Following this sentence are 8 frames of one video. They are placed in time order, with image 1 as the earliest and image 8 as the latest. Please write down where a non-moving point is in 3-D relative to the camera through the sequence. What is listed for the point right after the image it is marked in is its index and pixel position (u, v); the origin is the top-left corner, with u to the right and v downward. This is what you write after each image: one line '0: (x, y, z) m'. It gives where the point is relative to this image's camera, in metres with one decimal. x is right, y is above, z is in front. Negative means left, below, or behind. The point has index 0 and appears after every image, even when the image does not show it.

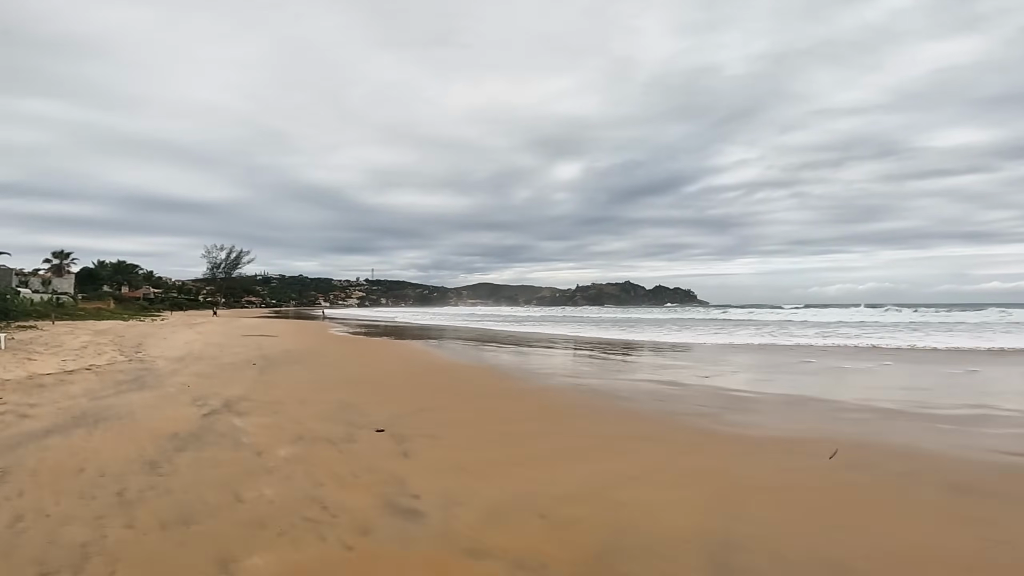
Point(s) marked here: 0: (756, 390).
0: (+6.3, -2.5, +13.9) m
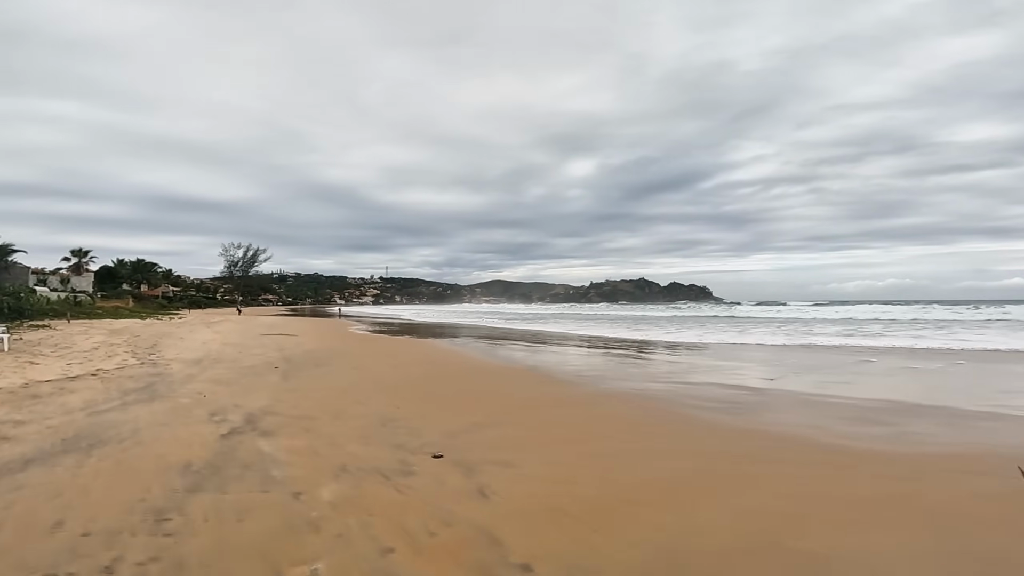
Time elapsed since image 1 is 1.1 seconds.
0: (+7.3, -2.4, +12.6) m
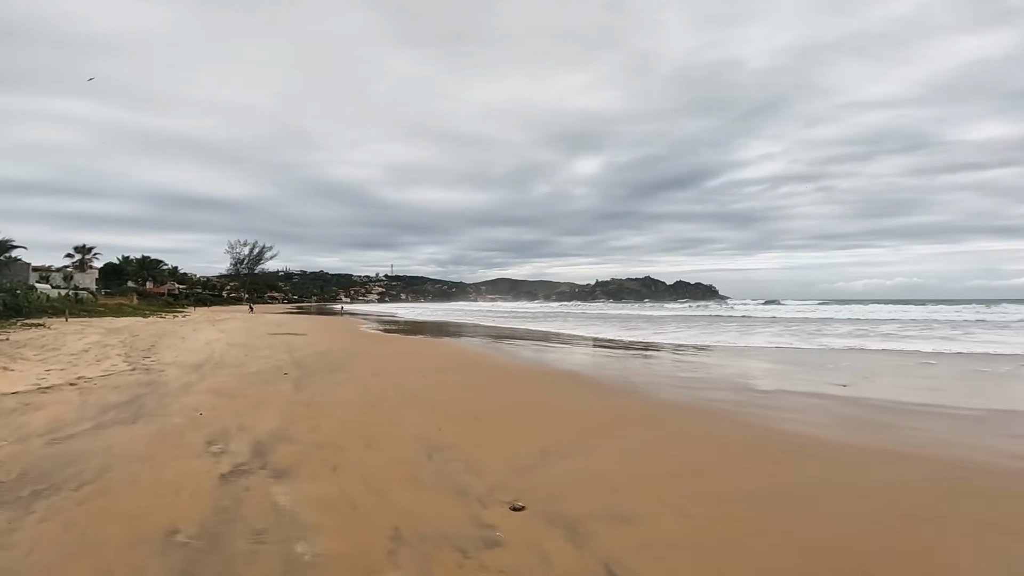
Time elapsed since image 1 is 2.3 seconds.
0: (+8.1, -2.3, +11.2) m
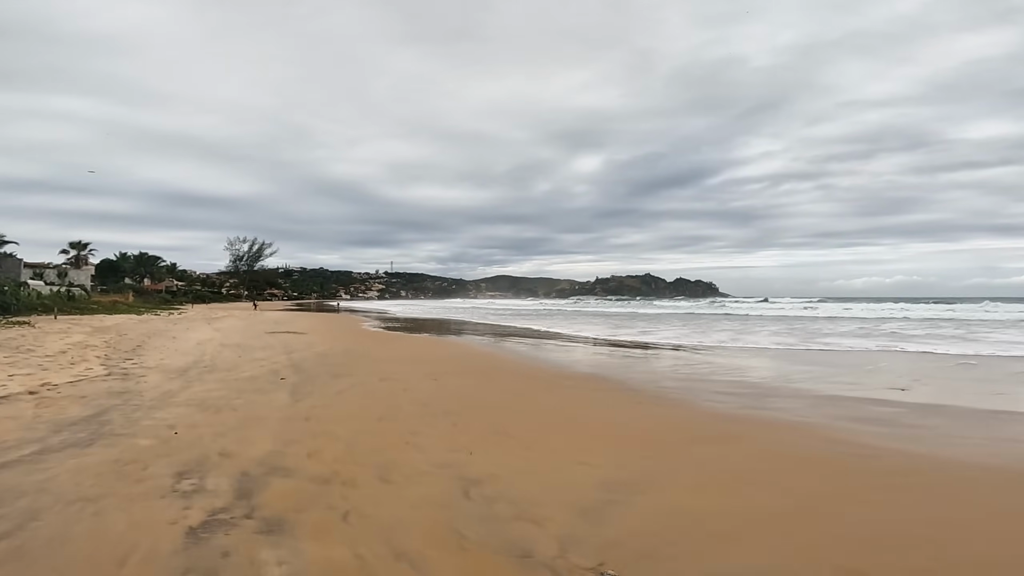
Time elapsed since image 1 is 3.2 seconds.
0: (+8.4, -2.2, +10.2) m
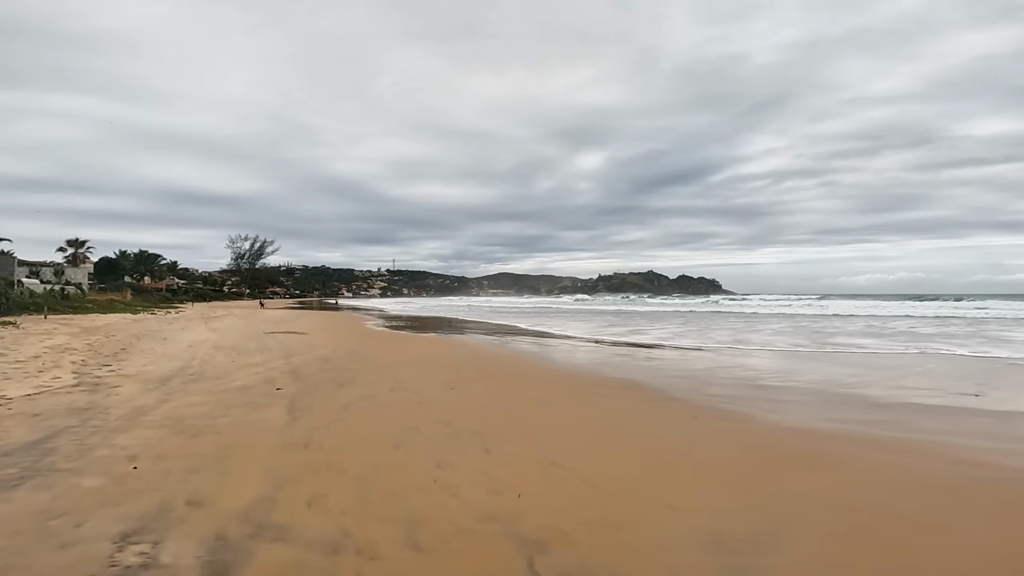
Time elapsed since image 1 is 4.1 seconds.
0: (+8.8, -2.1, +9.2) m
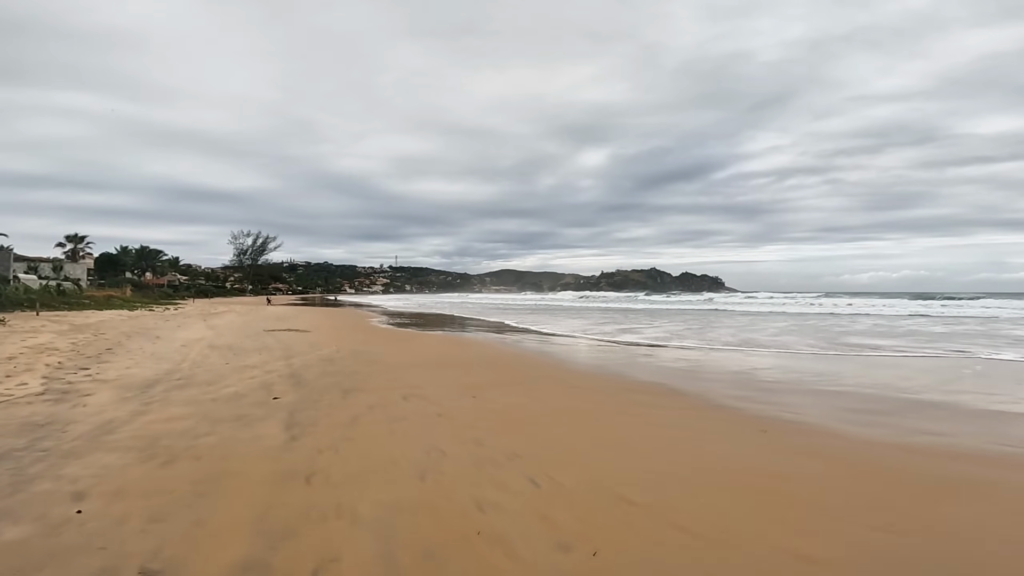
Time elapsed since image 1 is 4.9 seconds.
0: (+9.2, -2.1, +8.2) m
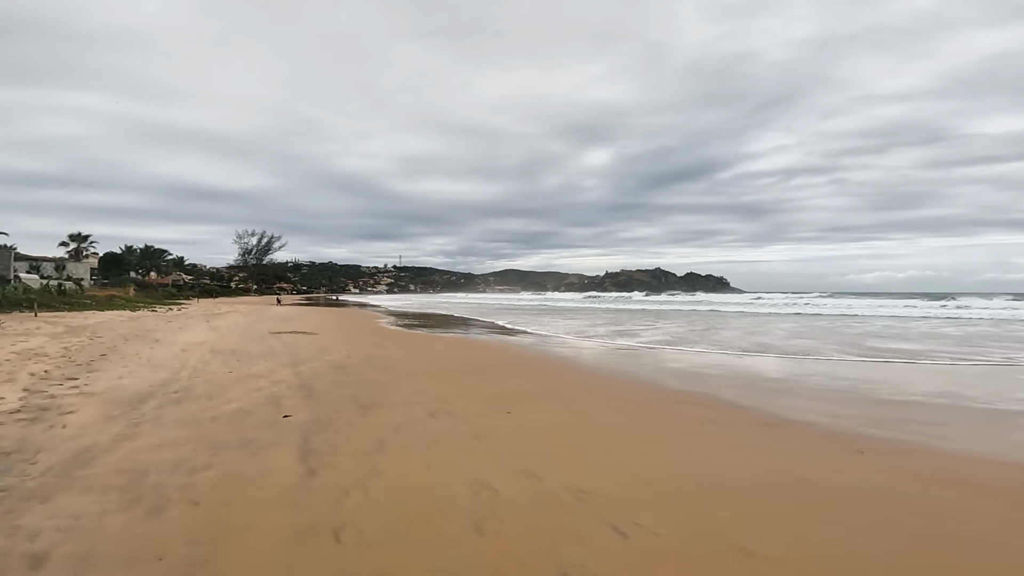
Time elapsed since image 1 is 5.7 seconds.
0: (+9.6, -2.1, +7.4) m
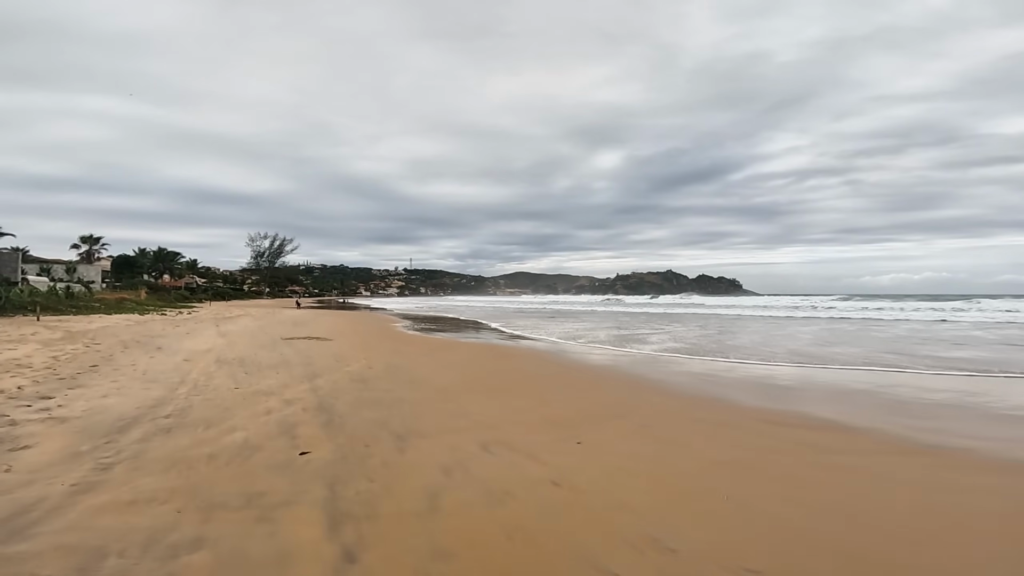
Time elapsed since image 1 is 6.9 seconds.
0: (+10.3, -2.1, +6.0) m
